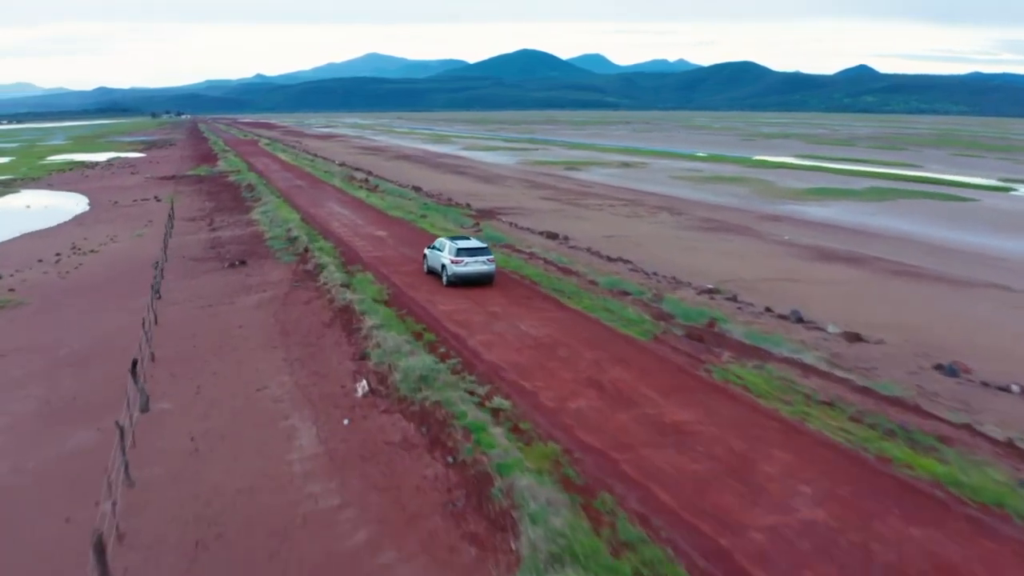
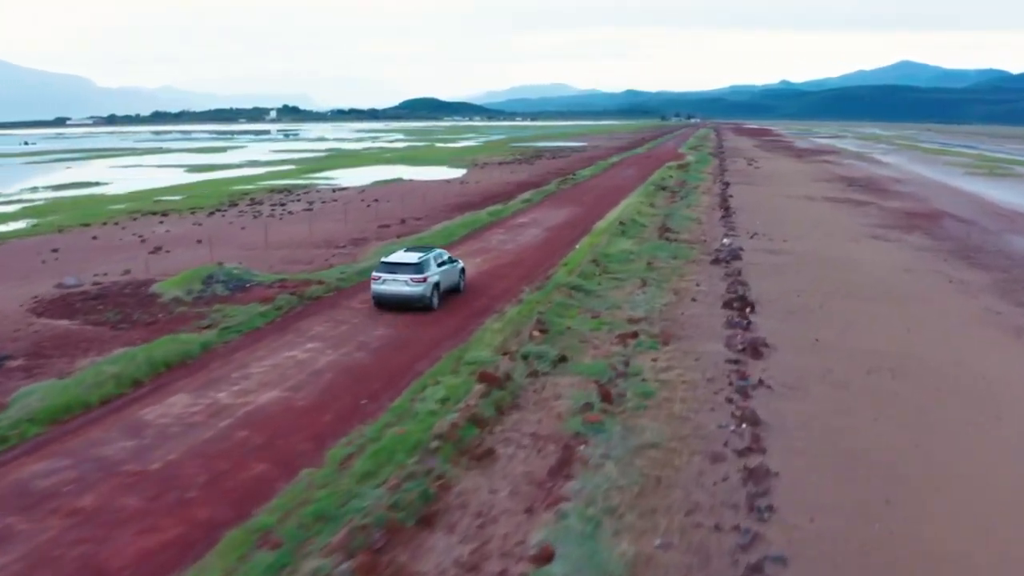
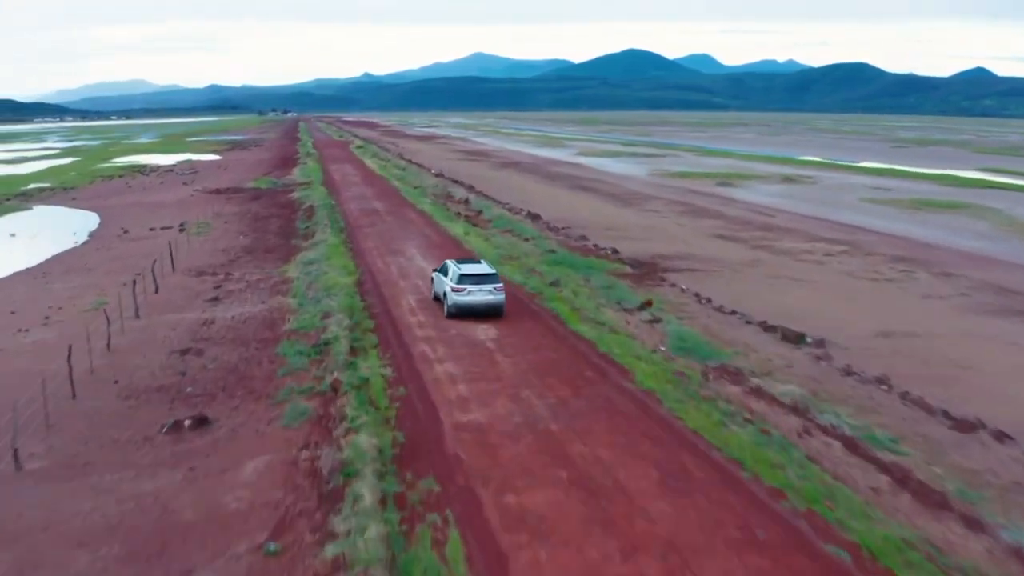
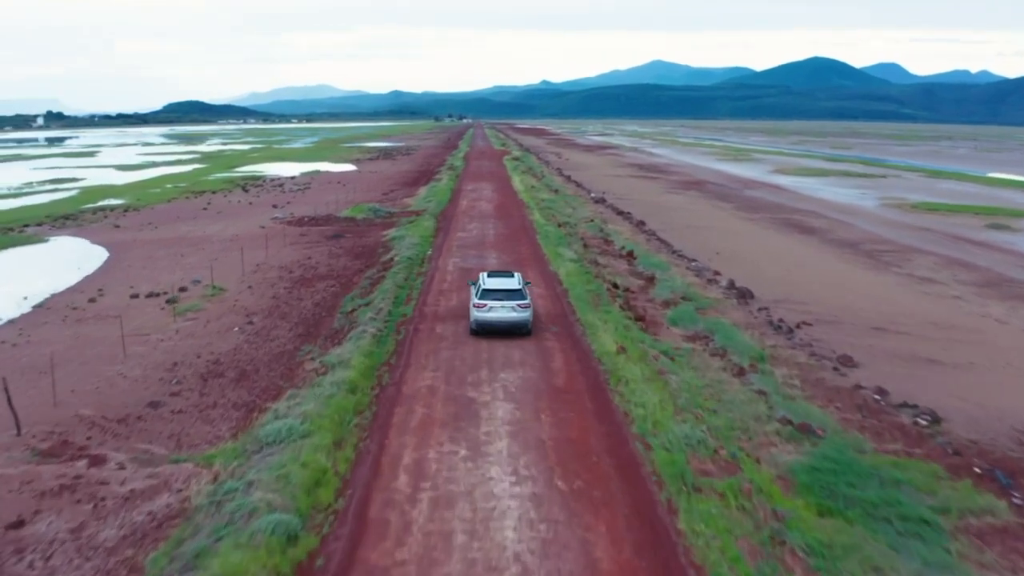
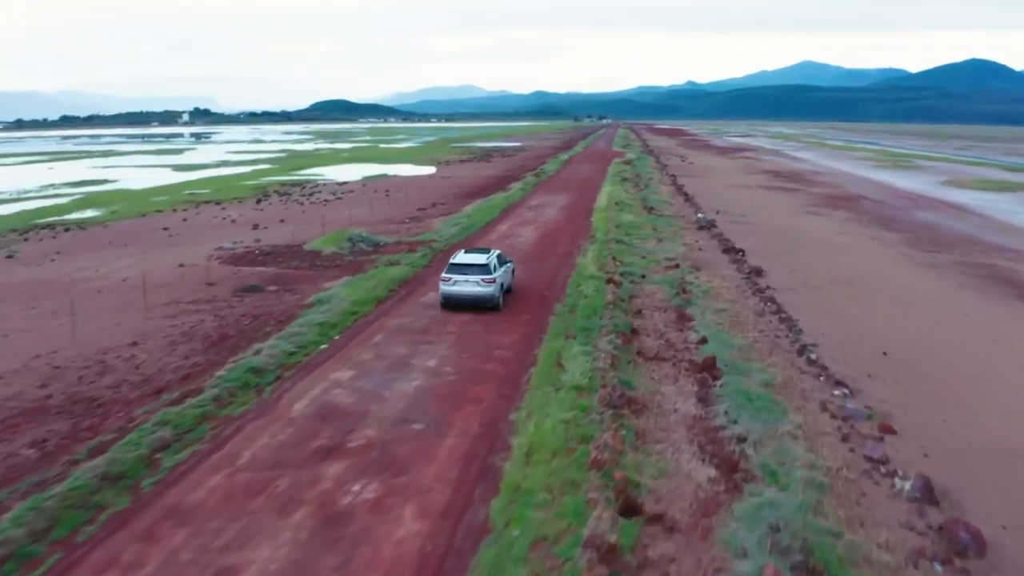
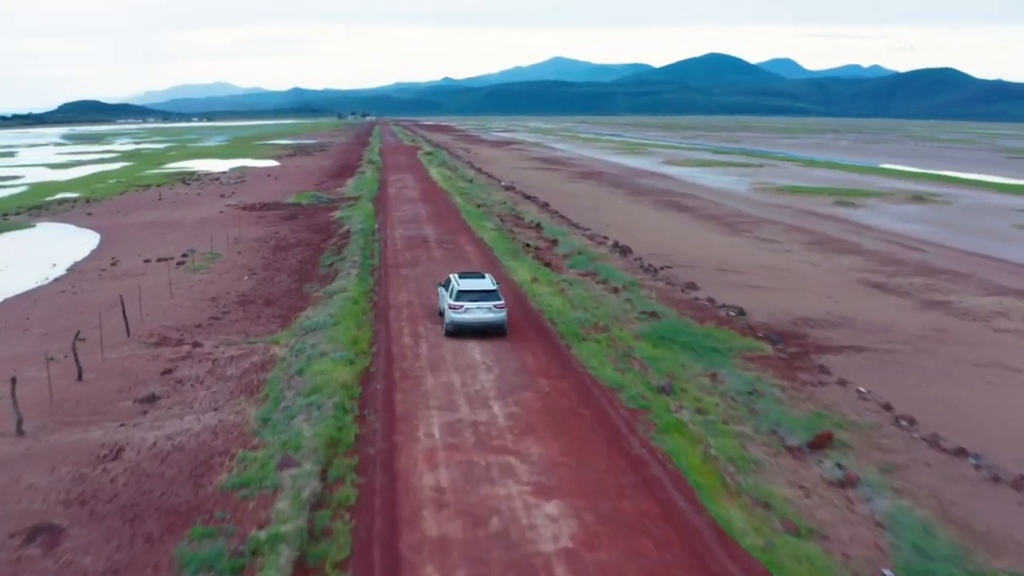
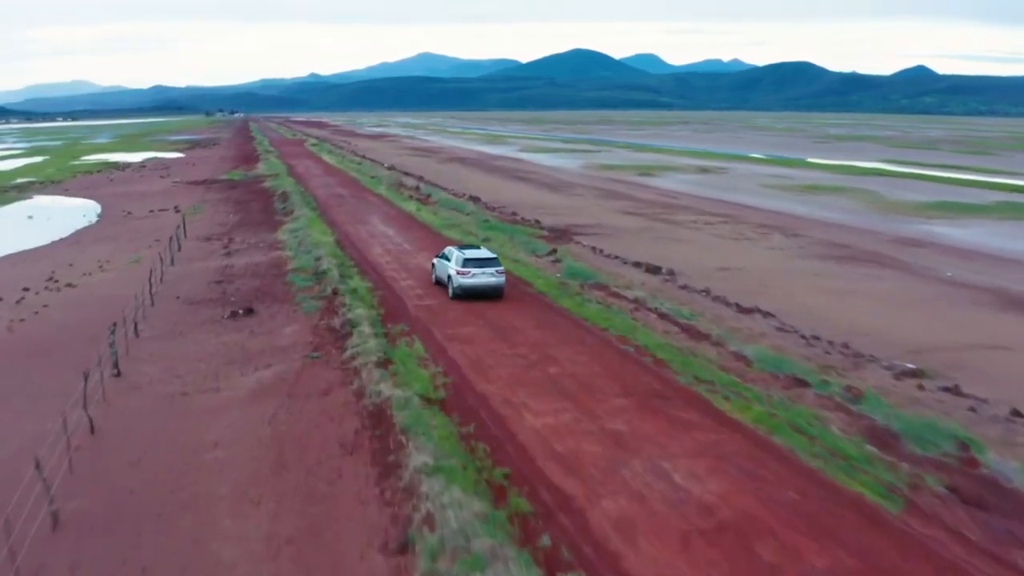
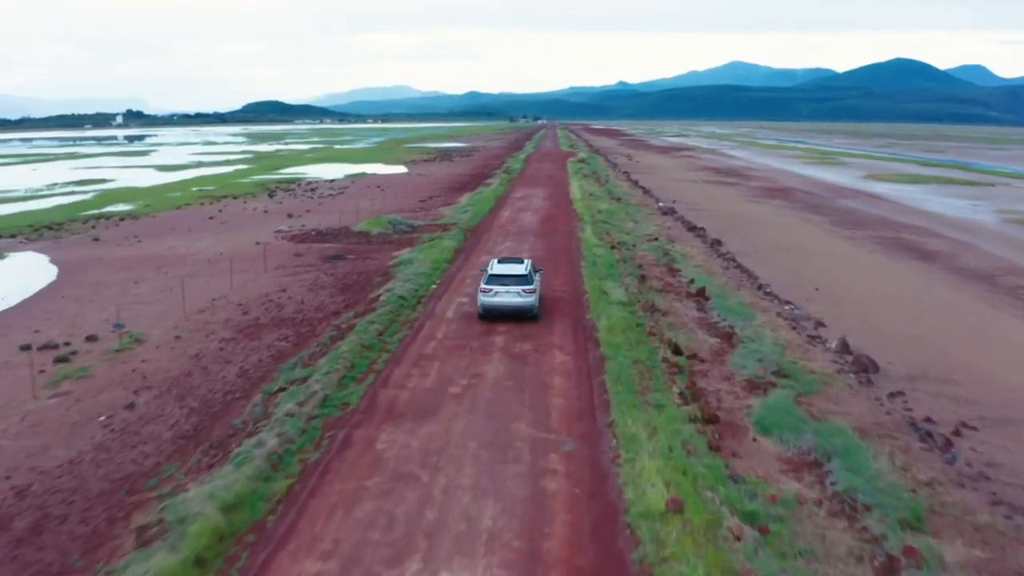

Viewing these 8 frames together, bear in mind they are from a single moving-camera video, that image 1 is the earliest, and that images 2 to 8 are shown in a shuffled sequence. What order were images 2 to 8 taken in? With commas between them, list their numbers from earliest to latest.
7, 3, 6, 4, 8, 5, 2
